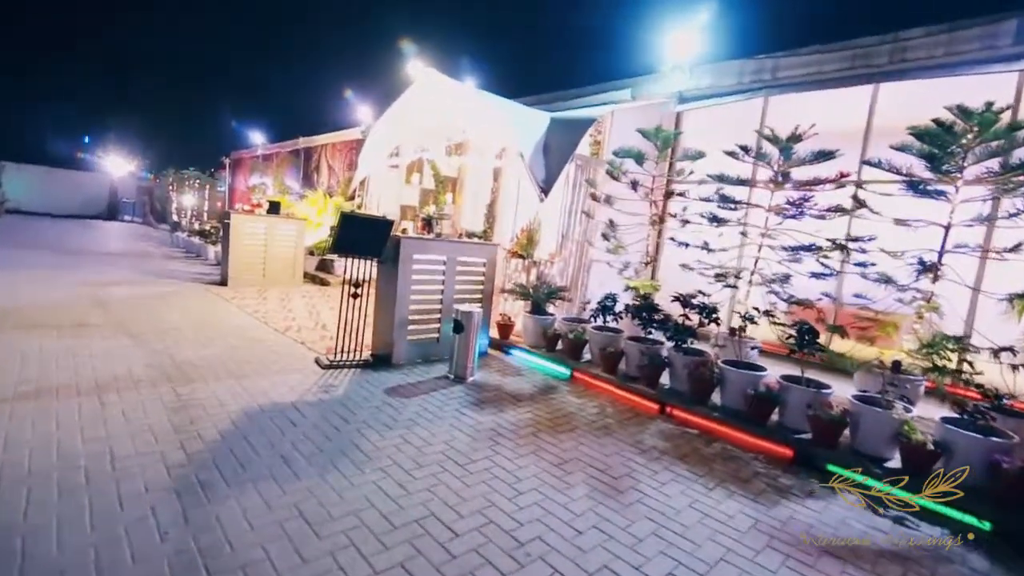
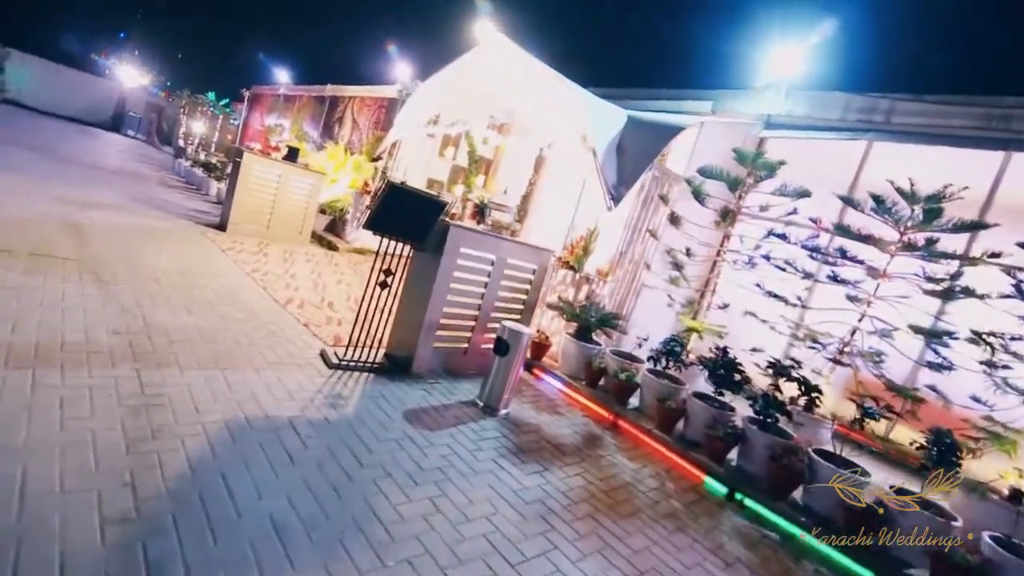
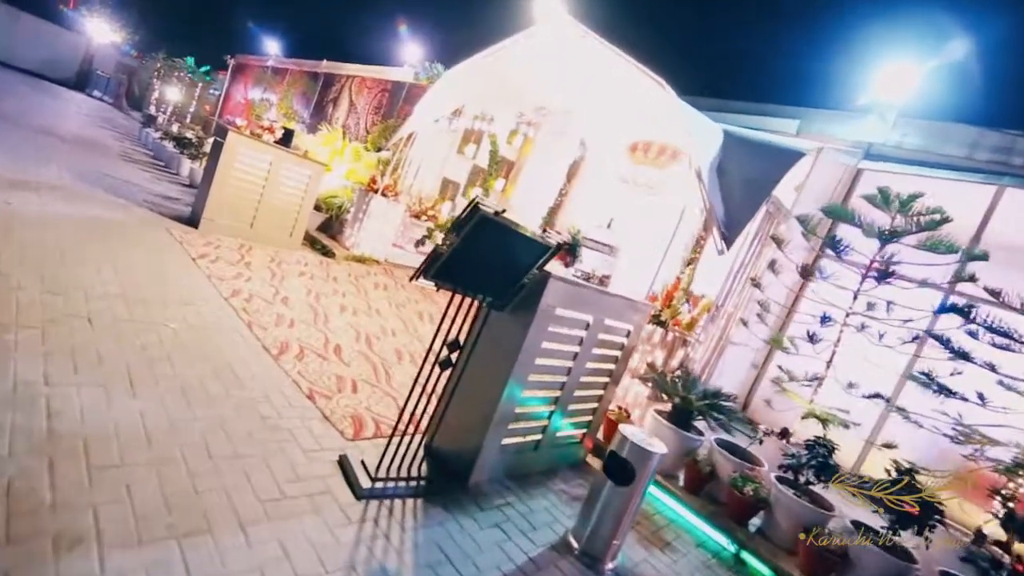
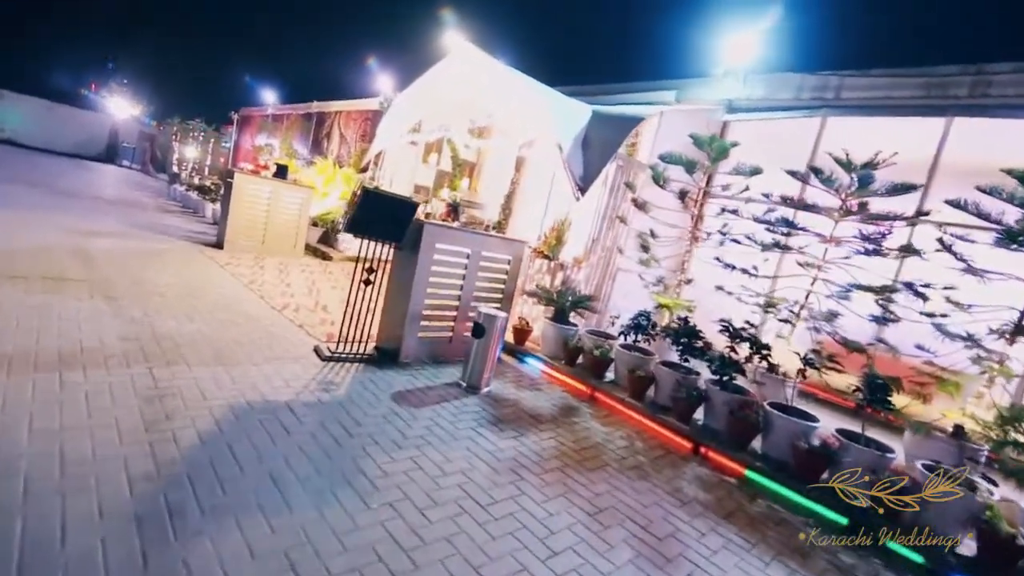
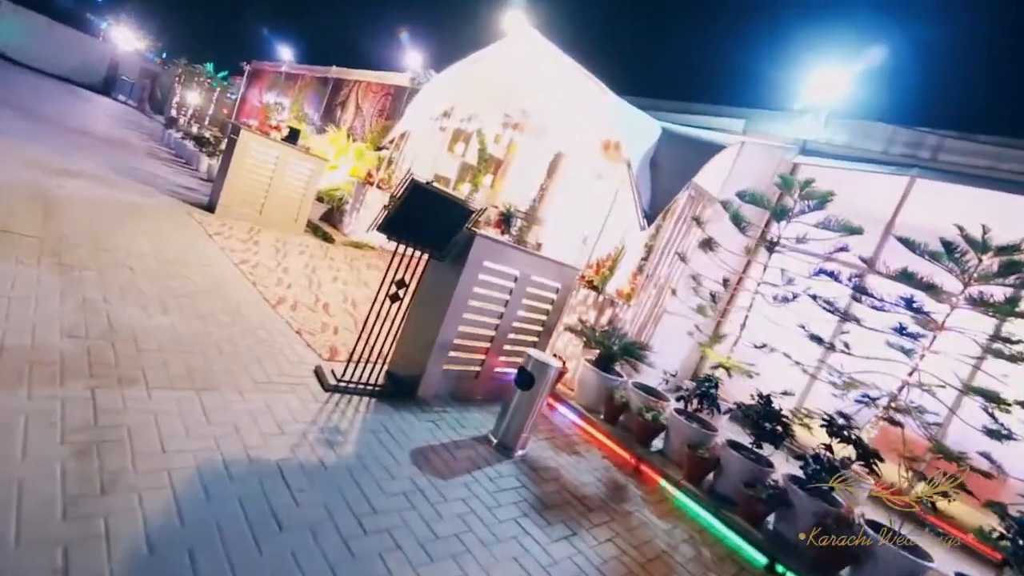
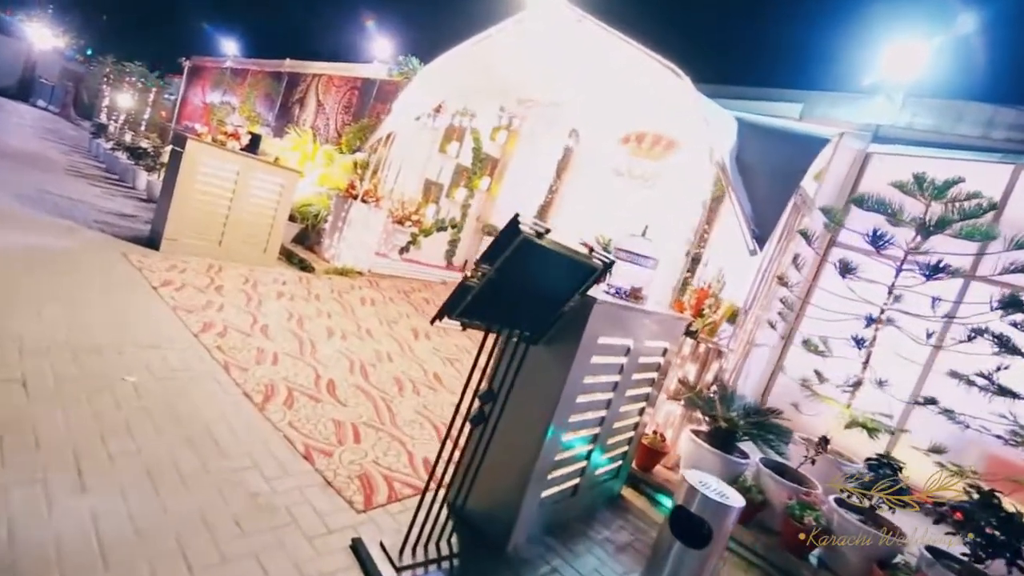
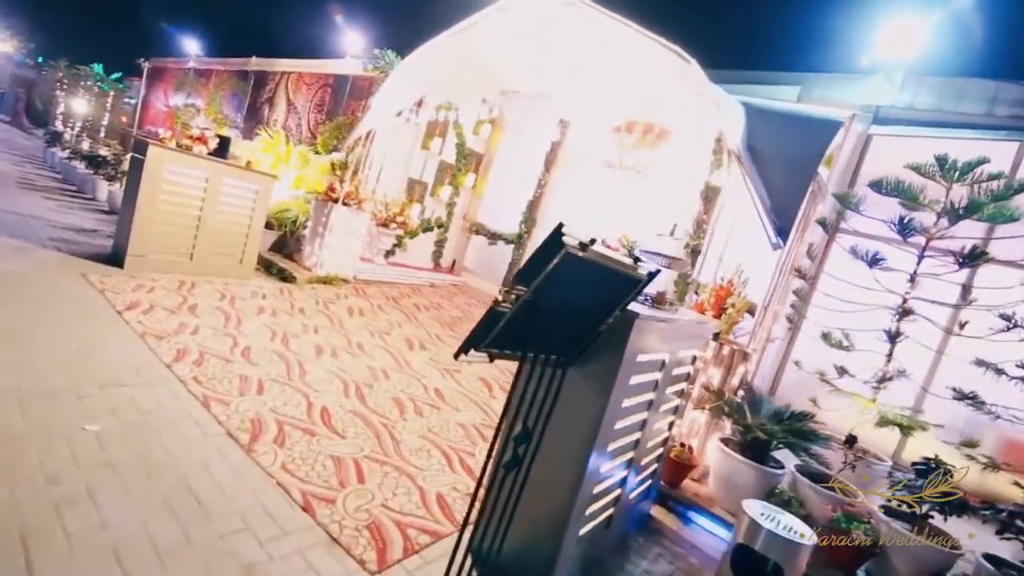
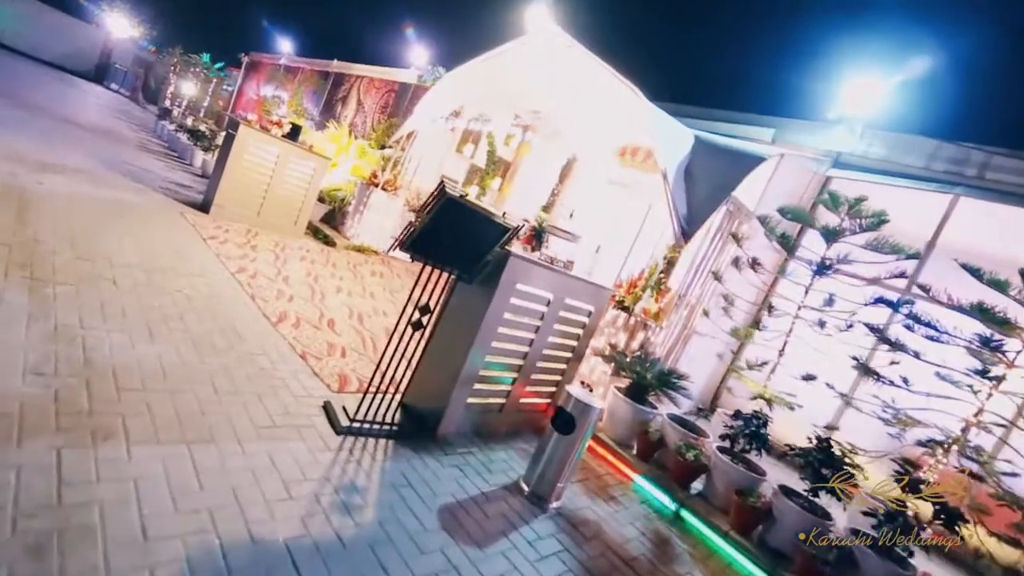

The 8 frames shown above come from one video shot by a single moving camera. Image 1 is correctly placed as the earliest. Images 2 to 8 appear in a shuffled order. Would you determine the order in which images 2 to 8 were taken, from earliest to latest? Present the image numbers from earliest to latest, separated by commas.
4, 2, 5, 8, 3, 6, 7
